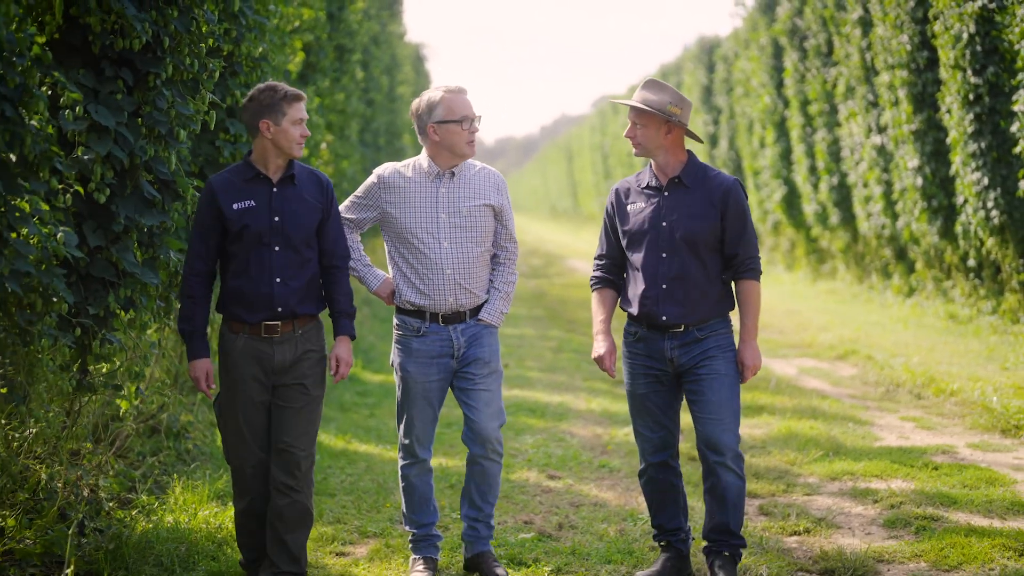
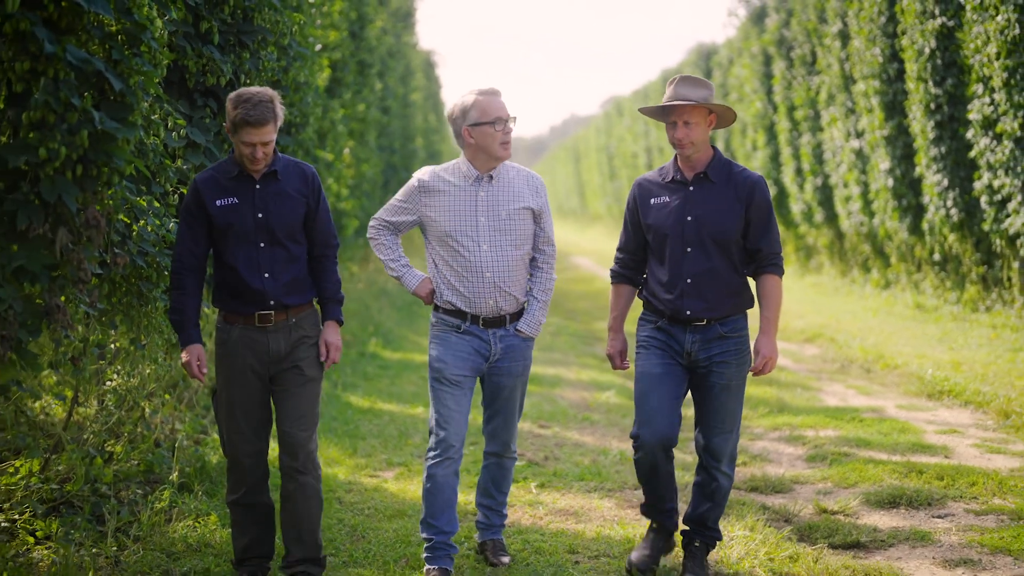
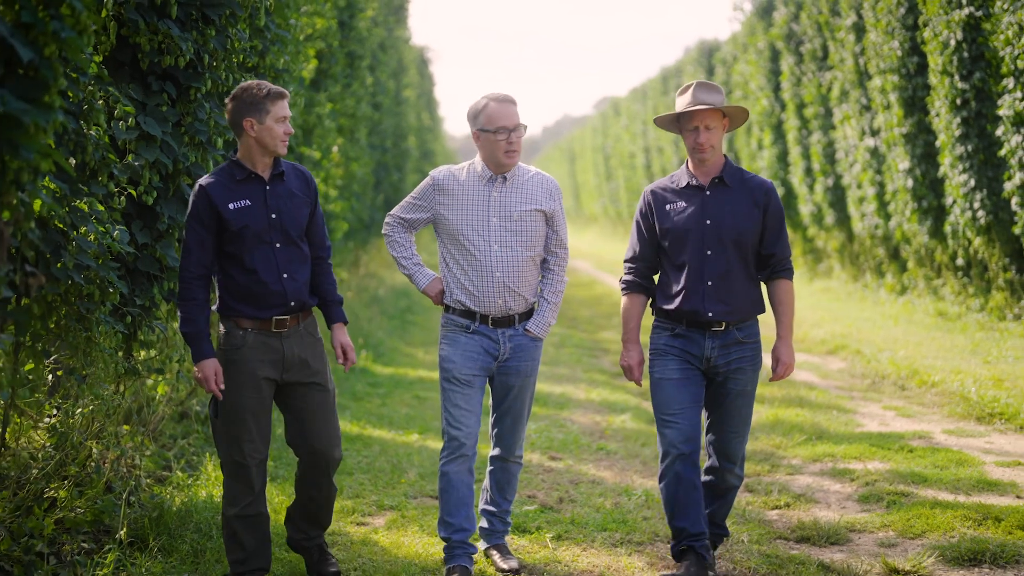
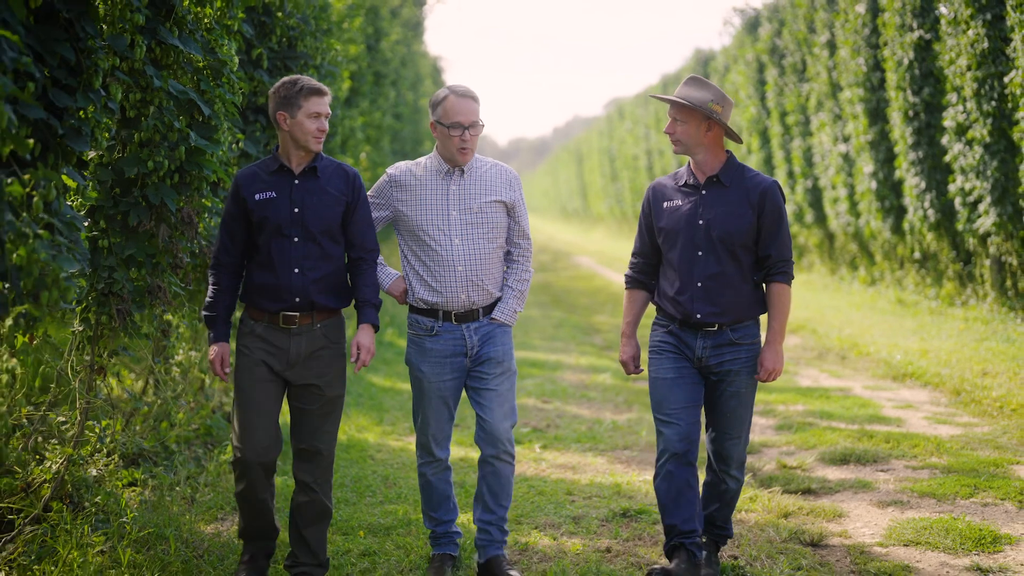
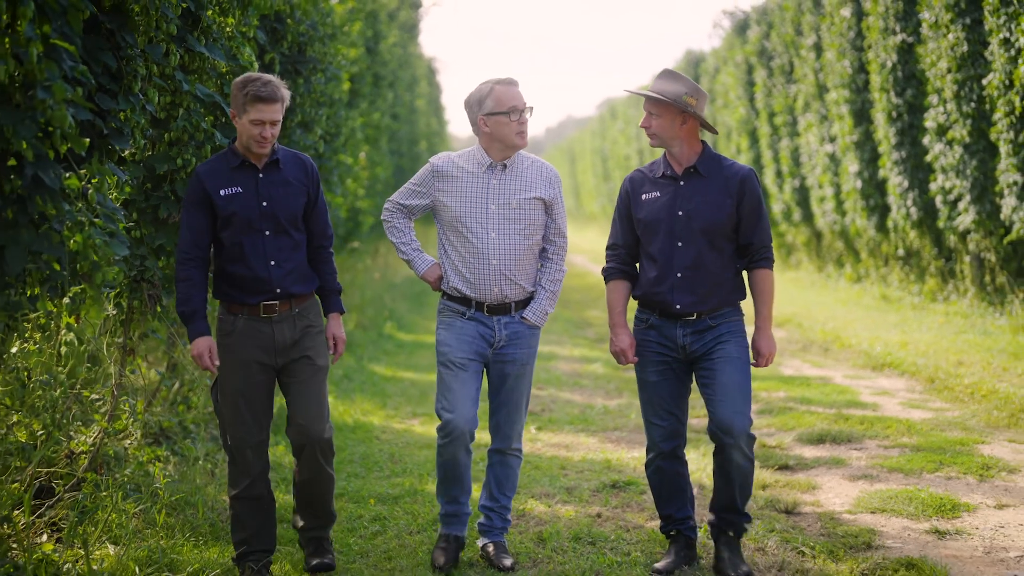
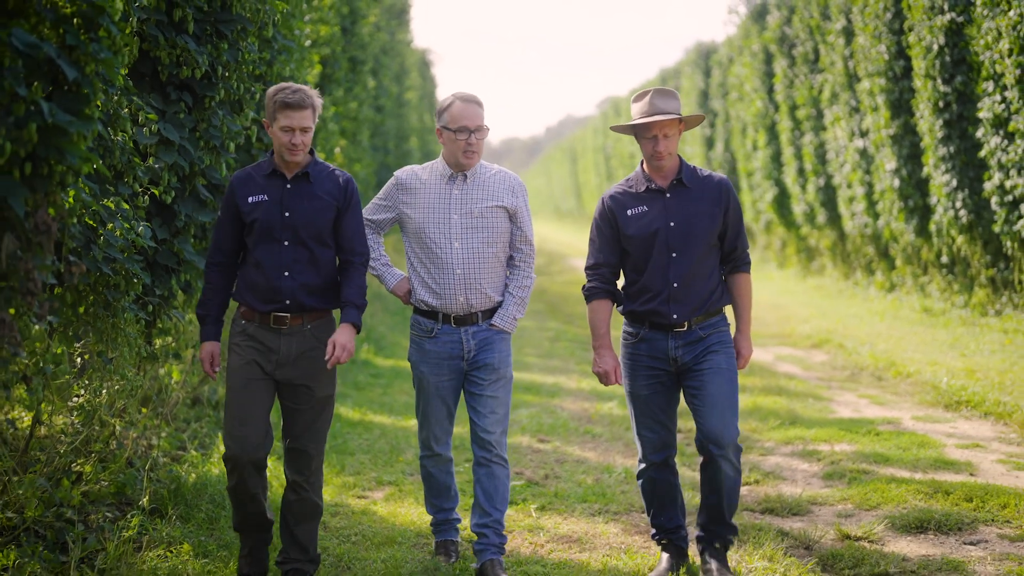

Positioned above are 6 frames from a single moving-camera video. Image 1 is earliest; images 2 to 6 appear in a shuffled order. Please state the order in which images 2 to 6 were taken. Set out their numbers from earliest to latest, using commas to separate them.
3, 6, 2, 4, 5
